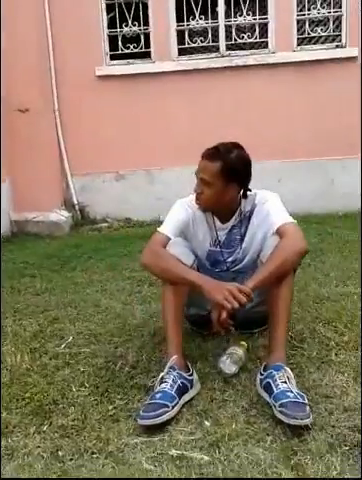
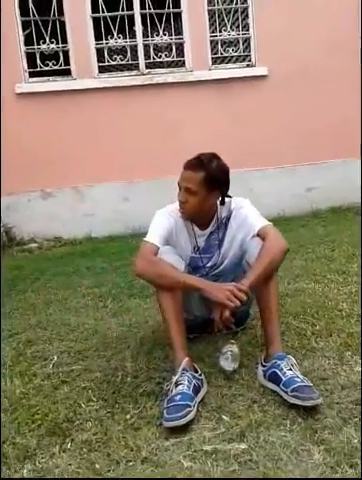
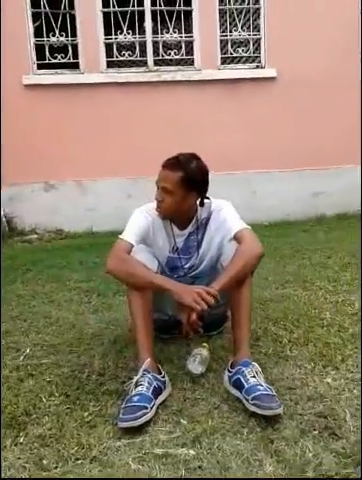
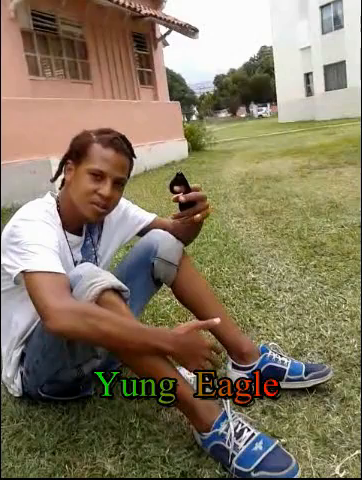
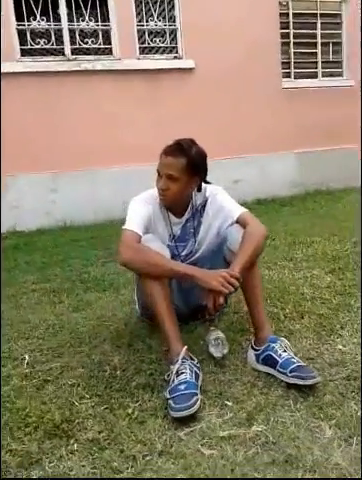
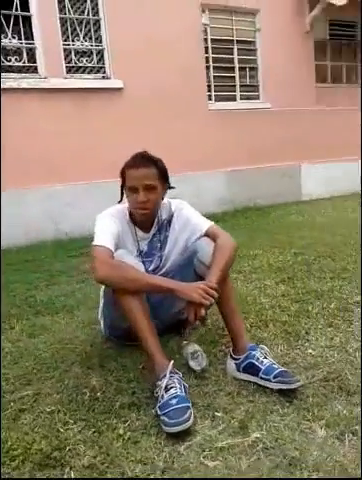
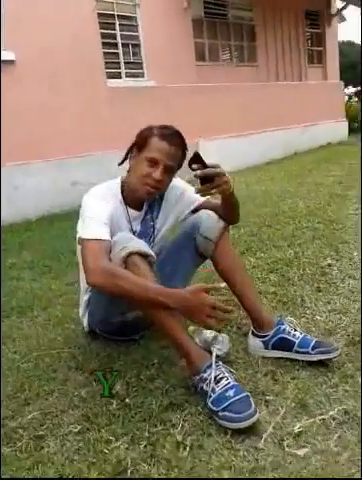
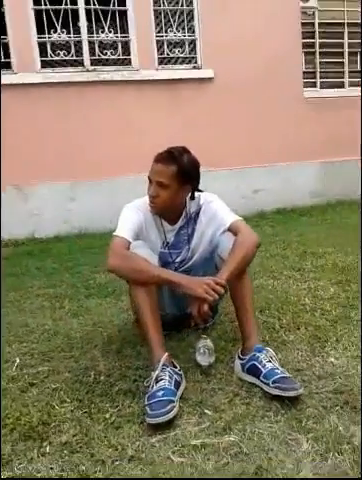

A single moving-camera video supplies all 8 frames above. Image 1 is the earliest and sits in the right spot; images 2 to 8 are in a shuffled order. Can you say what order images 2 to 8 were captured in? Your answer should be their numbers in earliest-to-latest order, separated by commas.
3, 2, 8, 5, 6, 7, 4
